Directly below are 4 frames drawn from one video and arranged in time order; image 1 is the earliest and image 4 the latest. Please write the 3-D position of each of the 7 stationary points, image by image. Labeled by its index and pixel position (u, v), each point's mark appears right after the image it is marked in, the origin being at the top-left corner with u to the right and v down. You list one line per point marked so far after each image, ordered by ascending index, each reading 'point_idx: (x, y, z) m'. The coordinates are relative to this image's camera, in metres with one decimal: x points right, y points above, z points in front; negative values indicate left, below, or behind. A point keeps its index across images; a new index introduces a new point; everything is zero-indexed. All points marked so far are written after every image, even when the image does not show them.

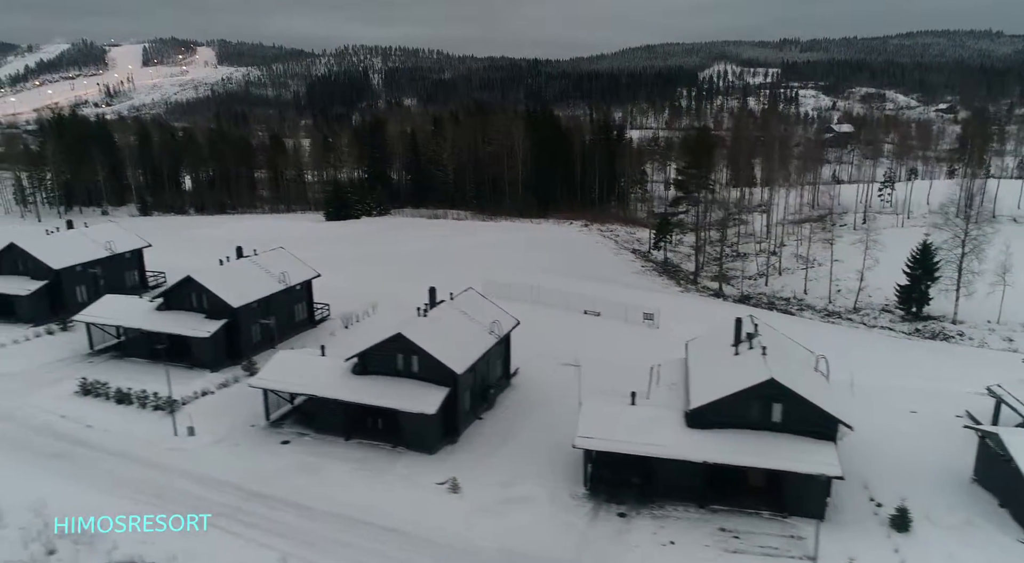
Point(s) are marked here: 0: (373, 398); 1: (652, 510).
0: (-3.7, -3.1, +17.6) m
1: (+3.2, -5.2, +15.0) m
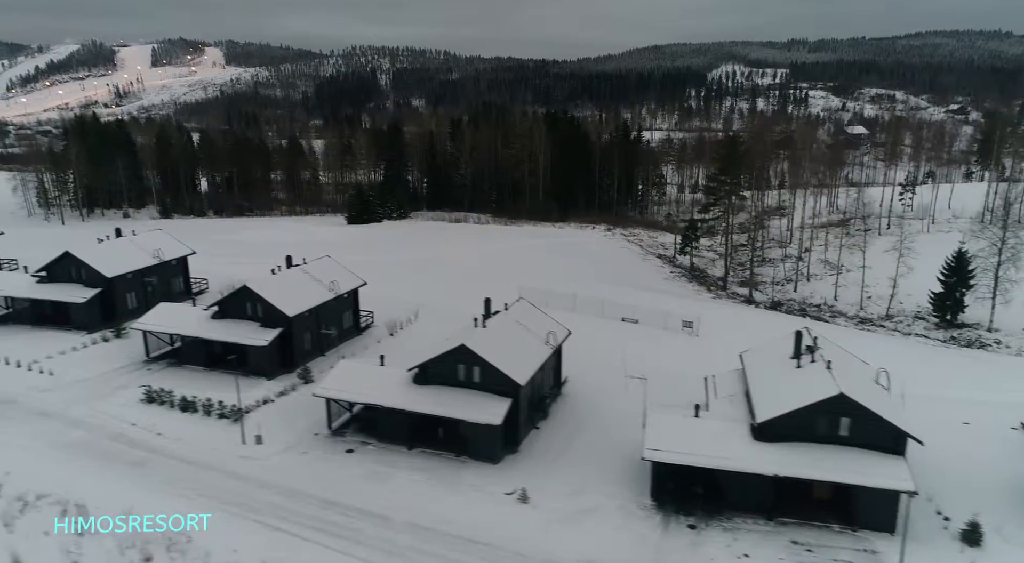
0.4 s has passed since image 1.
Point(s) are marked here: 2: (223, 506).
0: (-2.0, -3.4, +17.9) m
1: (+4.8, -5.5, +15.2) m
2: (-6.7, -5.2, +15.4) m
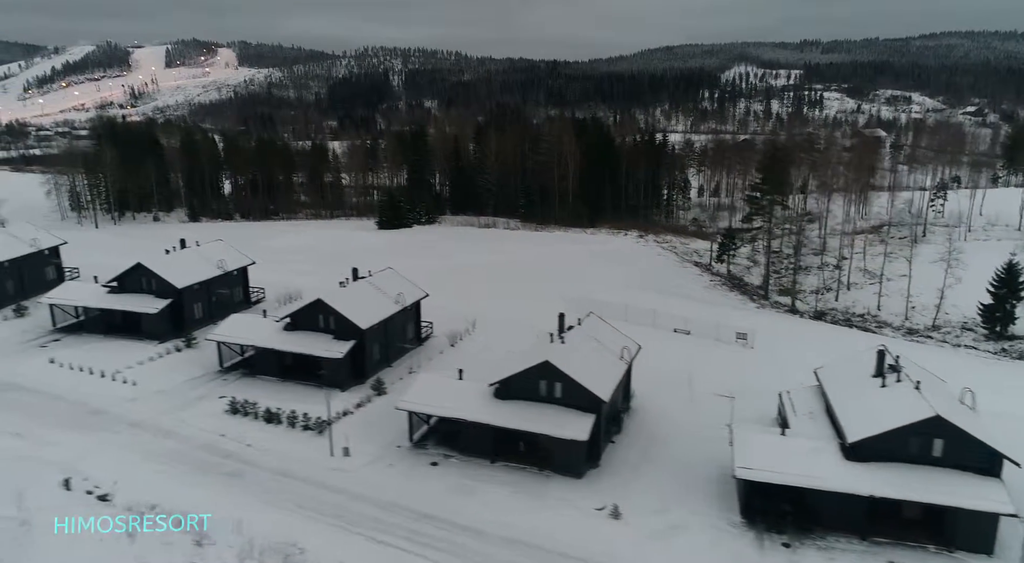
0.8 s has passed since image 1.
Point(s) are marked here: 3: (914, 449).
0: (+0.3, -3.9, +18.2) m
1: (+7.0, -6.0, +15.4) m
2: (-4.5, -5.7, +15.8) m
3: (+9.5, -4.0, +15.6) m
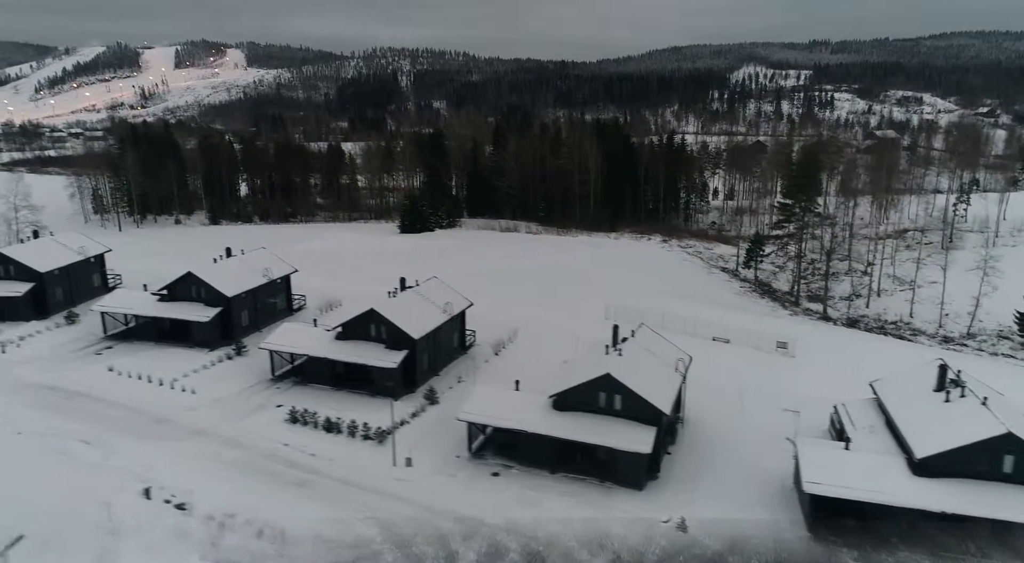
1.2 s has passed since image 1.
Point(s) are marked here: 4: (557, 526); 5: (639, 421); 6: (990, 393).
0: (+2.0, -4.3, +18.4) m
1: (+8.7, -6.4, +15.5) m
2: (-2.8, -6.0, +16.1) m
3: (+11.2, -4.4, +15.7) m
4: (+1.1, -6.1, +16.5) m
5: (+3.6, -4.0, +18.9) m
6: (+13.0, -3.0, +18.1) m
